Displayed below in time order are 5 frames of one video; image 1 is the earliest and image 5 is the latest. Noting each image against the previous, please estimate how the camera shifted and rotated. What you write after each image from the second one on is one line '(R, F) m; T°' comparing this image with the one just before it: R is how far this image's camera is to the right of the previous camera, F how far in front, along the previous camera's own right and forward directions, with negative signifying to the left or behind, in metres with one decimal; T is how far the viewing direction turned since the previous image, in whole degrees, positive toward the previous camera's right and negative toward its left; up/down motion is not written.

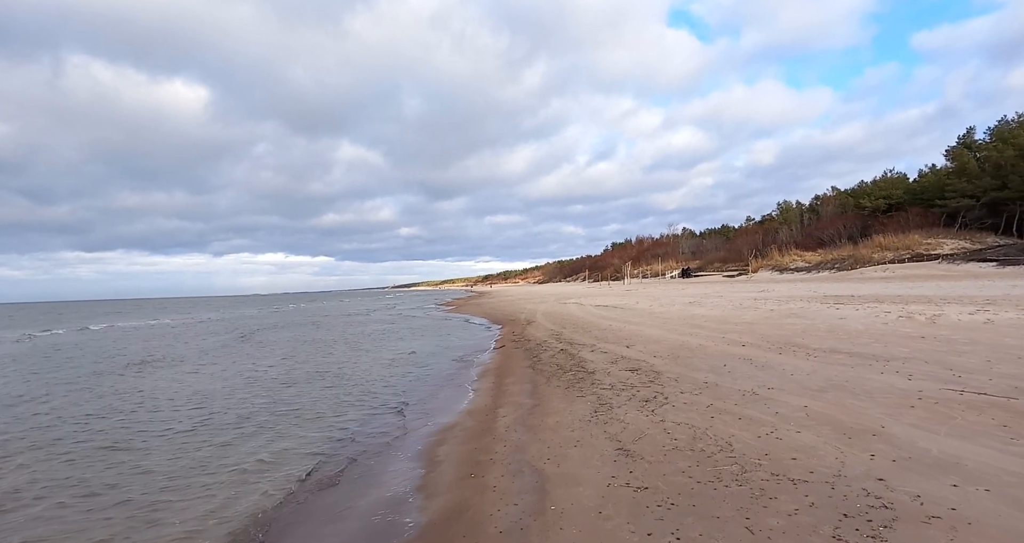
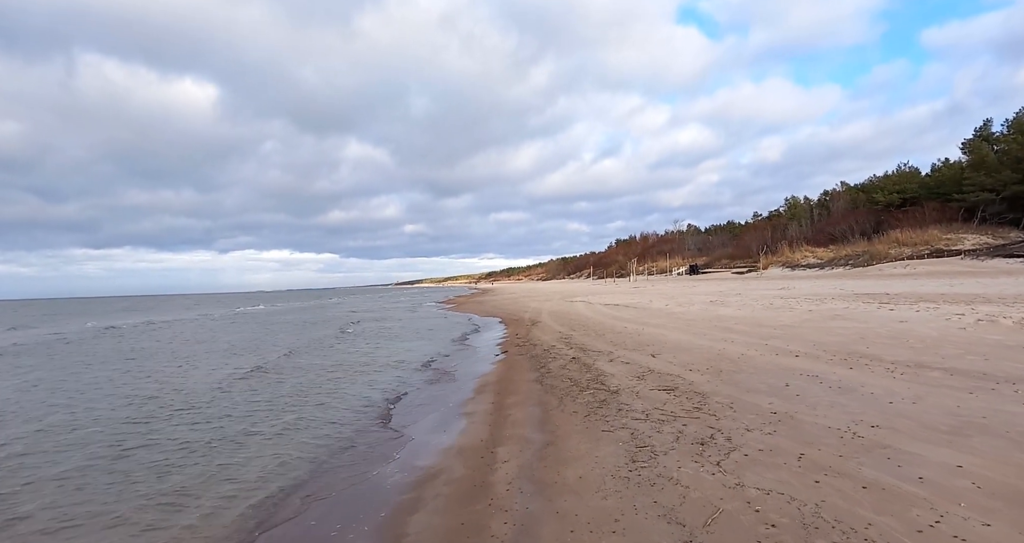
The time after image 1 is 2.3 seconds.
(0.0, +1.4) m; 0°
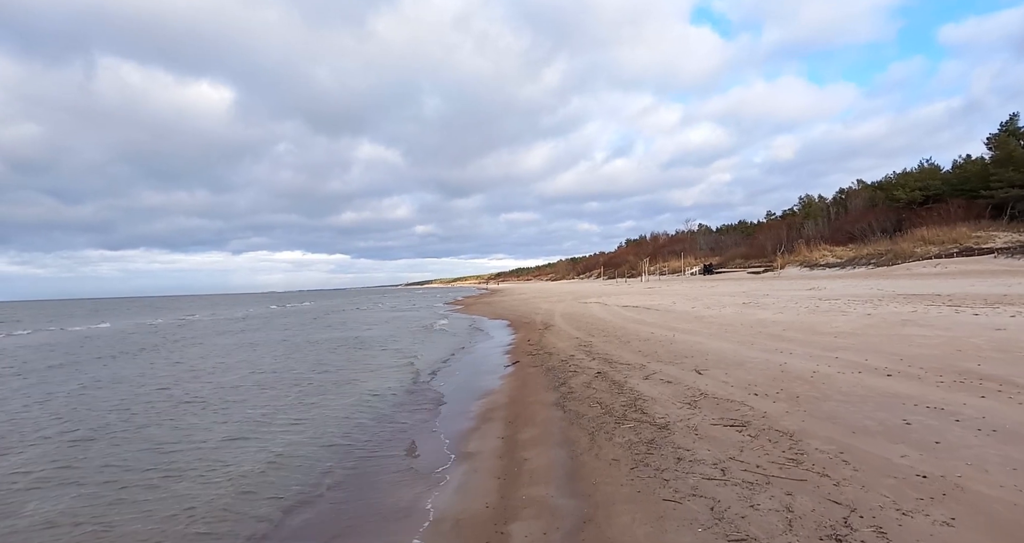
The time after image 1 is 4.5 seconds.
(-0.1, +1.3) m; -1°
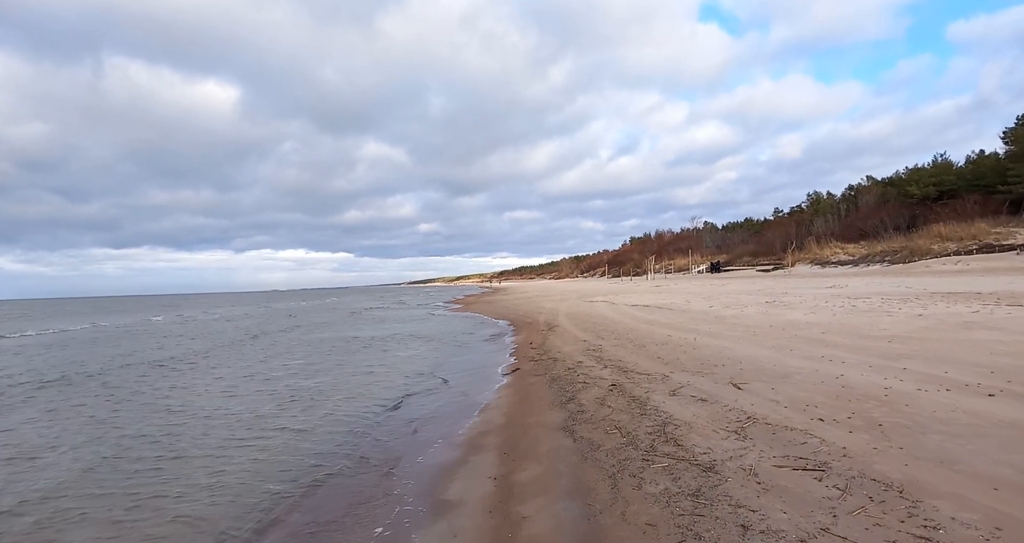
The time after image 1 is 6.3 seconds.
(+0.1, +1.1) m; -1°
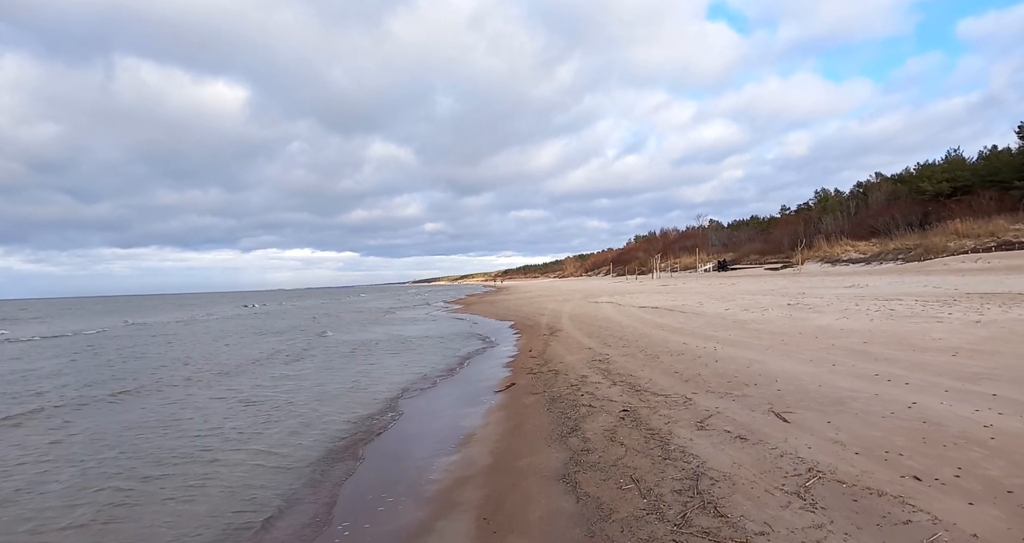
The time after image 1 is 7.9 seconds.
(+0.2, +1.0) m; -1°
